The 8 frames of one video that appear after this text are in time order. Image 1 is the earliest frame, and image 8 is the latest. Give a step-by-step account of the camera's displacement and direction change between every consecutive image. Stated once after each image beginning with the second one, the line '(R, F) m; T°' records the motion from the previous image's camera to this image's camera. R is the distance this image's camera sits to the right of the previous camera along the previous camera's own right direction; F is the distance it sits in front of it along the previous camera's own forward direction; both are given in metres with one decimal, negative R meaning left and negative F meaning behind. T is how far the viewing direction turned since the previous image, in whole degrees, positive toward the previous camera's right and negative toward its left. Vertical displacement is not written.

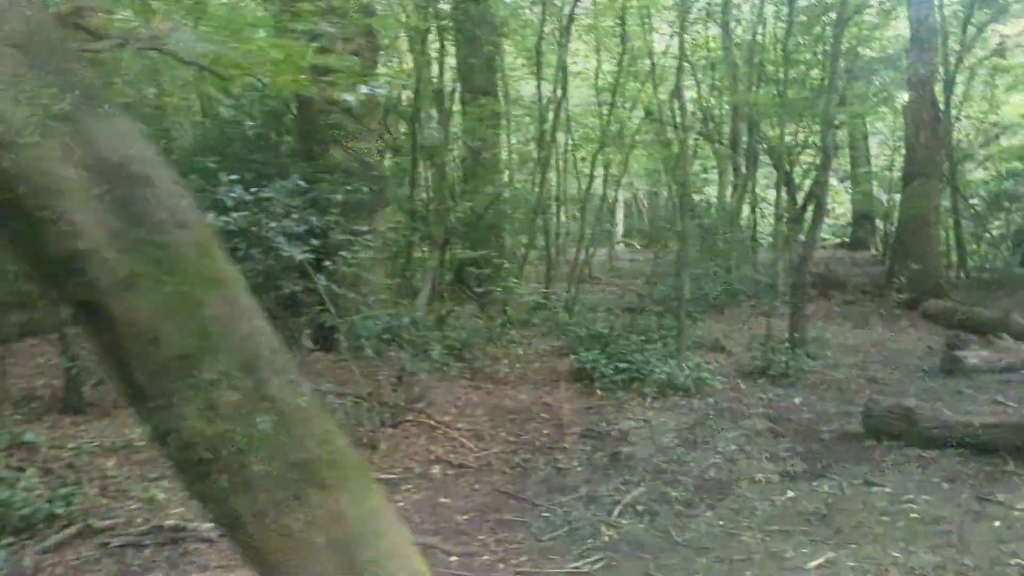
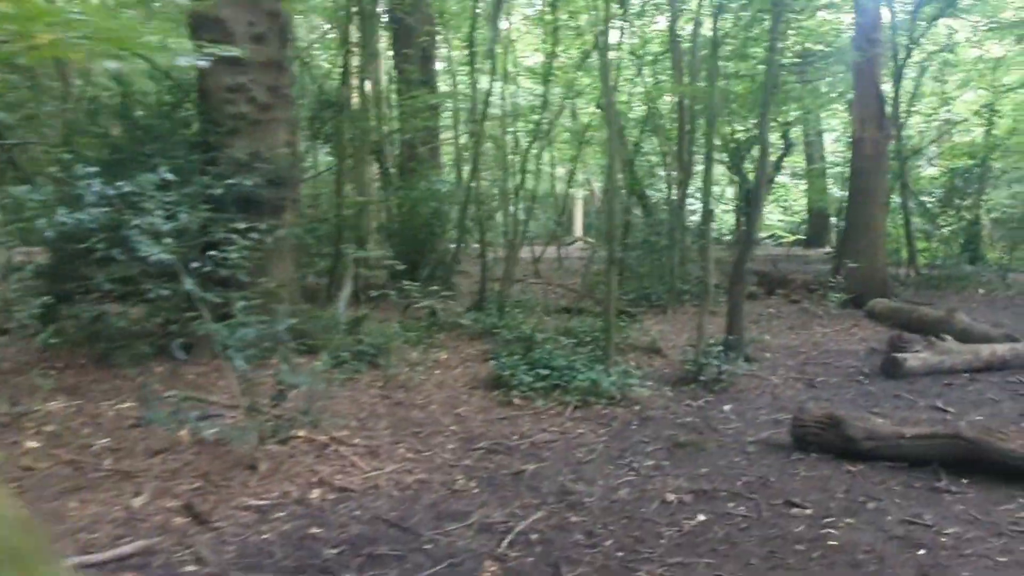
(+0.4, +0.5) m; +2°
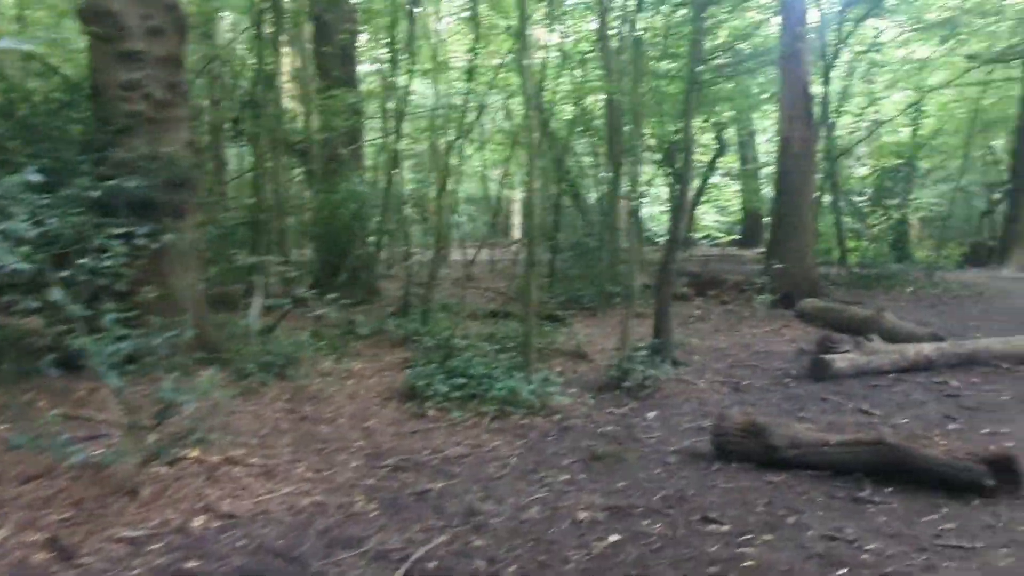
(+0.2, +0.3) m; +3°
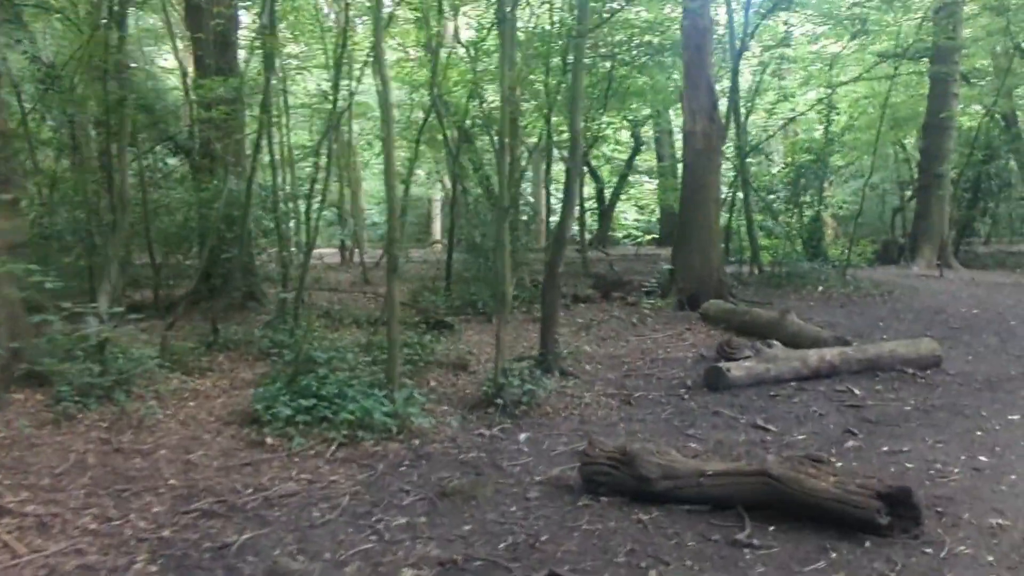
(+0.4, +0.7) m; +4°
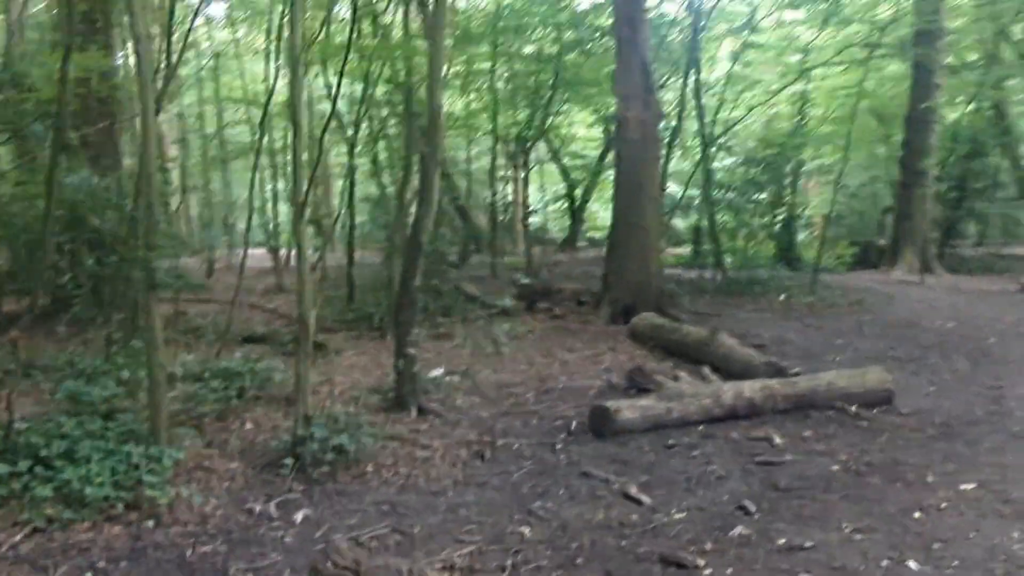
(+1.0, +1.5) m; 0°
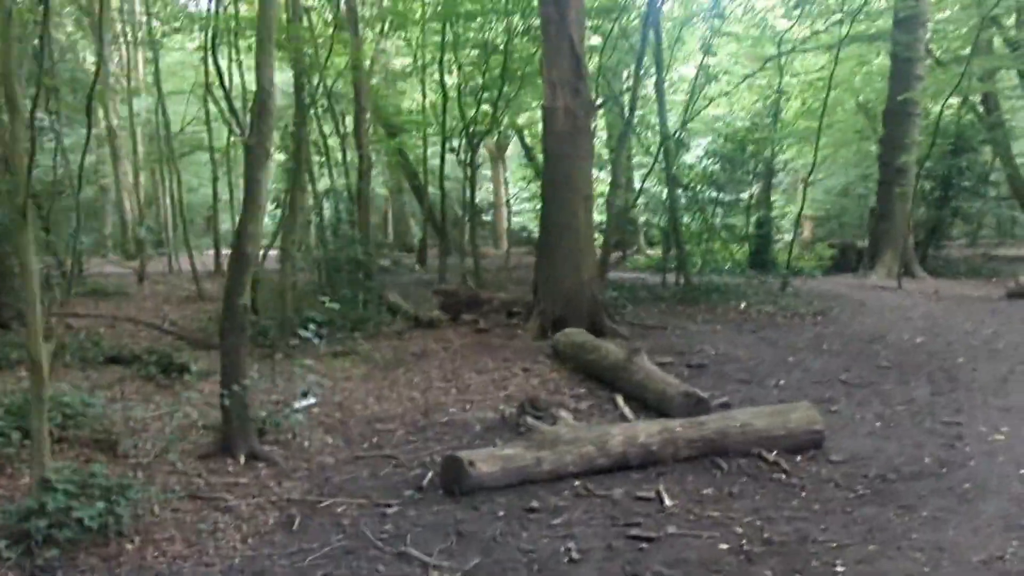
(+0.8, +1.1) m; 0°
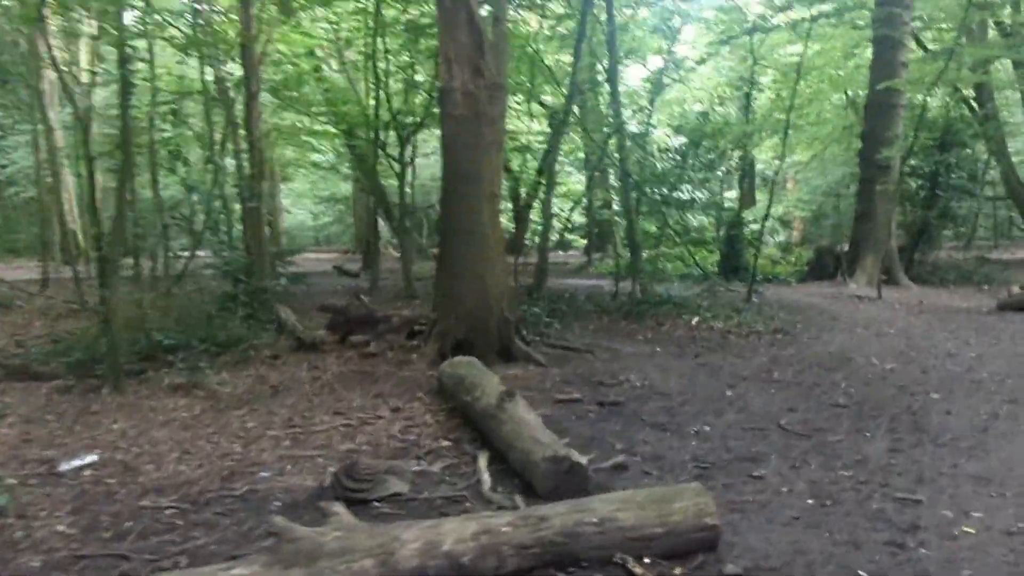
(+0.9, +1.5) m; 0°
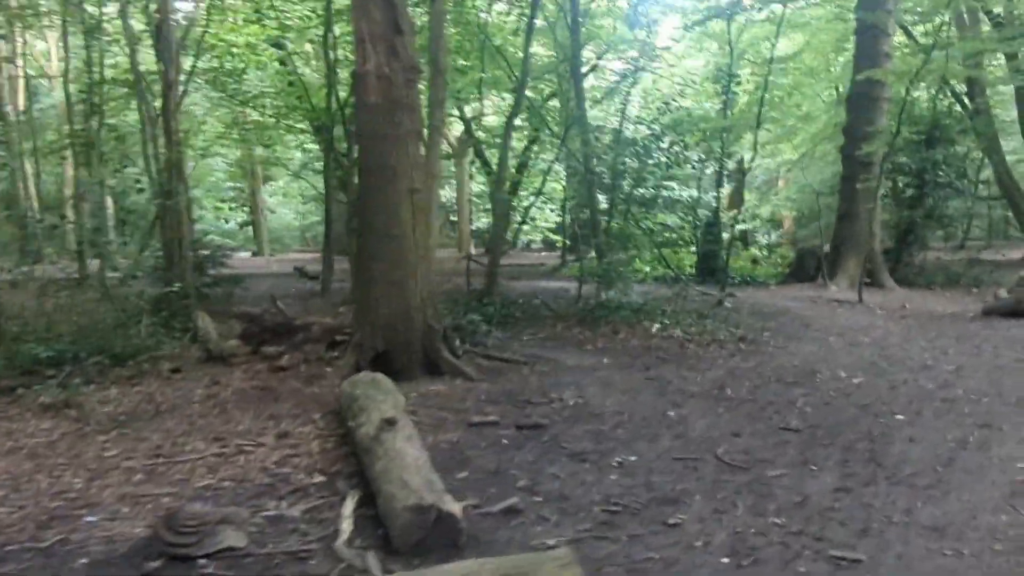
(+0.5, +0.8) m; 0°
